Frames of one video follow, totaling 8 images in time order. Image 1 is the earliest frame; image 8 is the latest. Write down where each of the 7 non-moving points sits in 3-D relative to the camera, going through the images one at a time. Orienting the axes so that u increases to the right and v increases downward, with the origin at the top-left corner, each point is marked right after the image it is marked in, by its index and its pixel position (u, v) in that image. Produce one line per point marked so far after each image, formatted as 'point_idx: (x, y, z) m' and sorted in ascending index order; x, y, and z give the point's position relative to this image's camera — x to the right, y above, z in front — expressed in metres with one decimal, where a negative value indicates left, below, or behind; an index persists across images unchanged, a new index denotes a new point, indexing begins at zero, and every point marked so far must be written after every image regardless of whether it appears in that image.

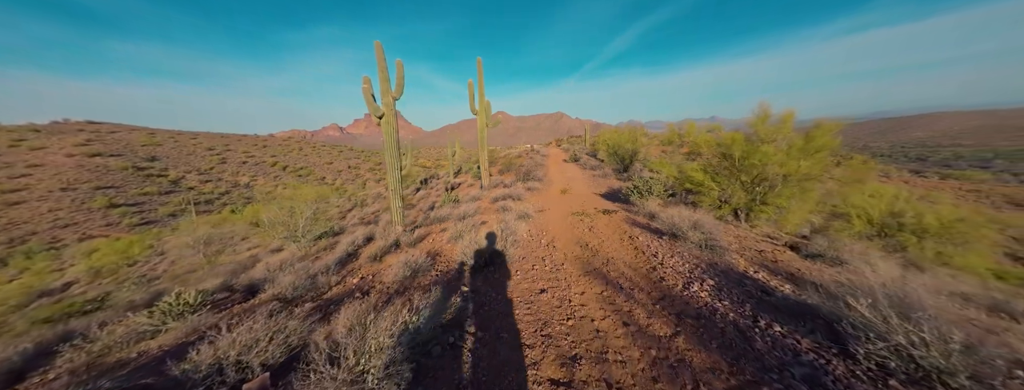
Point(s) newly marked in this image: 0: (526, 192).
0: (+0.6, +0.1, +10.6) m
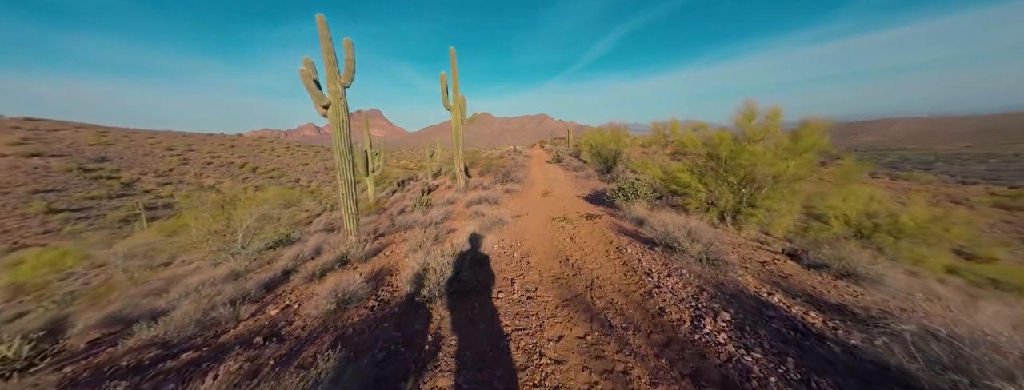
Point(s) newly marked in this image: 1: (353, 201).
0: (-0.2, 0.0, +9.9) m
1: (-3.3, -0.1, +5.6) m
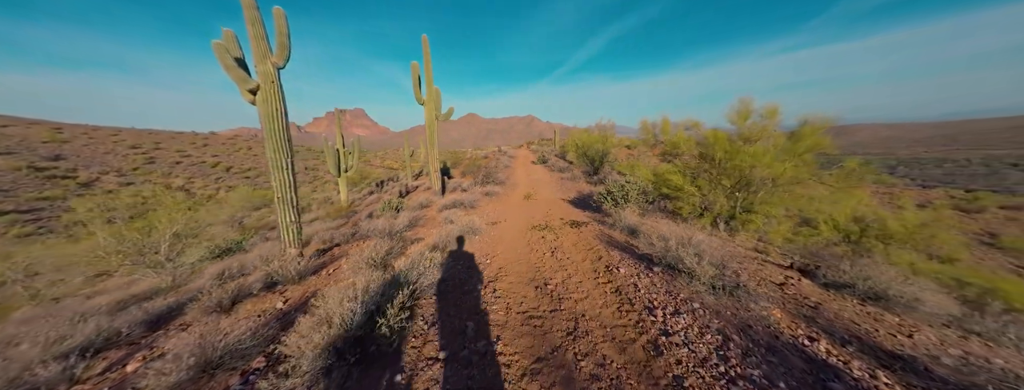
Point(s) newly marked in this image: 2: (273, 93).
0: (-0.9, -0.1, +9.1) m
1: (-3.8, -0.2, +4.7) m
2: (-3.8, +1.6, +4.3) m
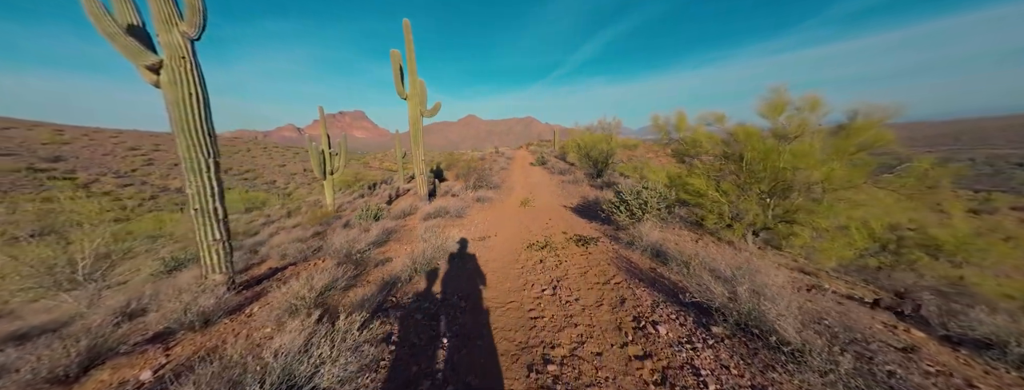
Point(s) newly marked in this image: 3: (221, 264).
0: (-1.0, -0.3, +8.0) m
1: (-3.9, -0.4, +3.6) m
2: (-4.0, +1.5, +3.3) m
3: (-4.0, -0.9, +3.6) m
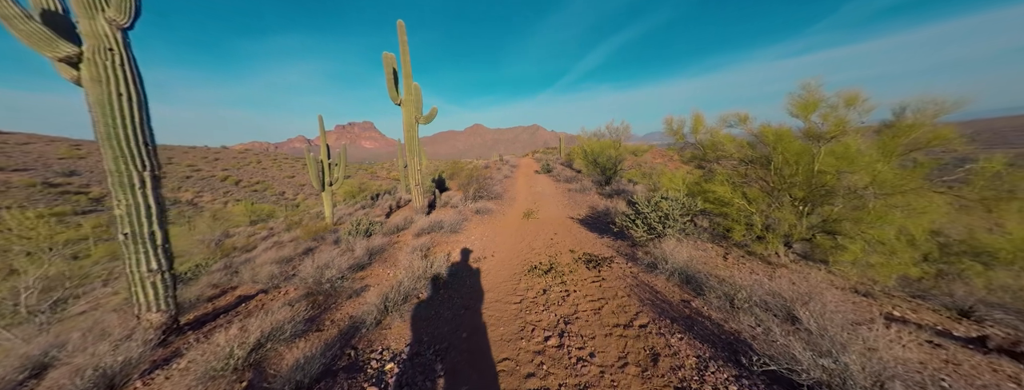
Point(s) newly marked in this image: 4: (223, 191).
0: (-1.0, -0.6, +7.4) m
1: (-4.0, -0.6, +3.1) m
2: (-4.1, +1.3, +2.8) m
3: (-4.0, -1.2, +3.0) m
4: (-18.5, +0.2, +17.3) m
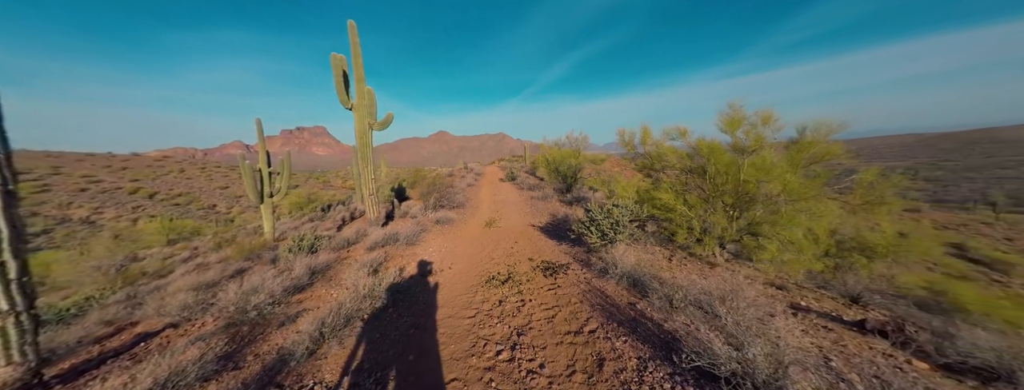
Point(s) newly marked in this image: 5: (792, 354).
0: (-2.0, -0.8, +7.2) m
1: (-4.4, -0.8, +2.5) m
2: (-4.5, +1.1, +2.3) m
3: (-4.4, -1.4, +2.5) m
4: (-20.7, -0.6, +14.9) m
5: (+1.9, -1.0, +1.8) m
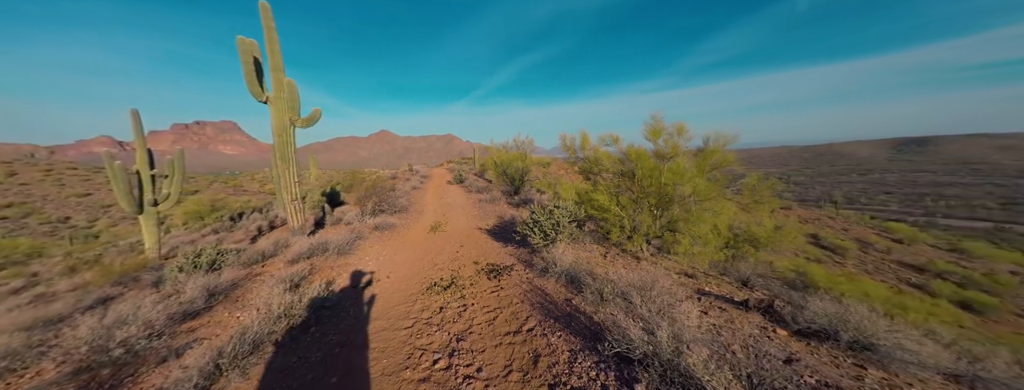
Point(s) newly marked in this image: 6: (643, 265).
0: (-3.4, -1.0, +6.7) m
1: (-4.9, -0.9, +1.7) m
2: (-5.0, +1.0, +1.4) m
3: (-4.9, -1.4, +1.6) m
4: (-23.2, -0.9, +10.8) m
5: (+1.4, -1.1, +2.1) m
6: (+2.4, -1.3, +5.0) m
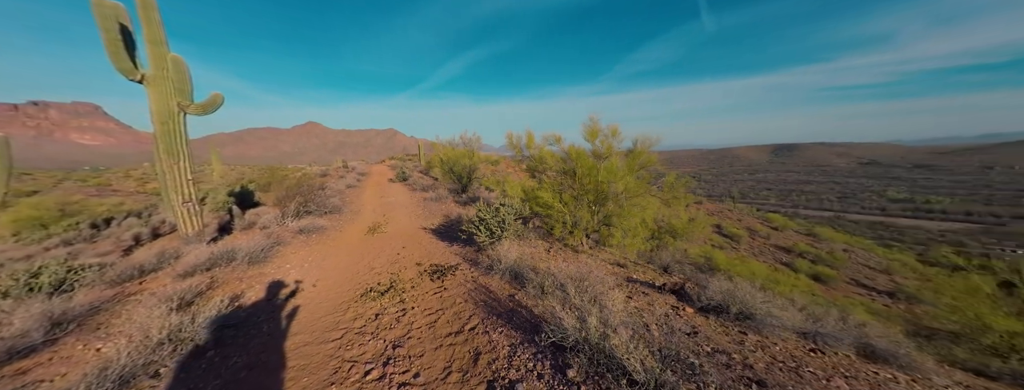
0: (-4.7, -0.9, +5.9) m
1: (-5.2, -0.9, +0.7) m
2: (-5.2, +1.0, +0.5) m
3: (-5.2, -1.5, +0.7) m
4: (-24.9, -1.1, +6.3) m
5: (+0.9, -1.0, +2.4) m
6: (+1.4, -1.2, +5.3) m
